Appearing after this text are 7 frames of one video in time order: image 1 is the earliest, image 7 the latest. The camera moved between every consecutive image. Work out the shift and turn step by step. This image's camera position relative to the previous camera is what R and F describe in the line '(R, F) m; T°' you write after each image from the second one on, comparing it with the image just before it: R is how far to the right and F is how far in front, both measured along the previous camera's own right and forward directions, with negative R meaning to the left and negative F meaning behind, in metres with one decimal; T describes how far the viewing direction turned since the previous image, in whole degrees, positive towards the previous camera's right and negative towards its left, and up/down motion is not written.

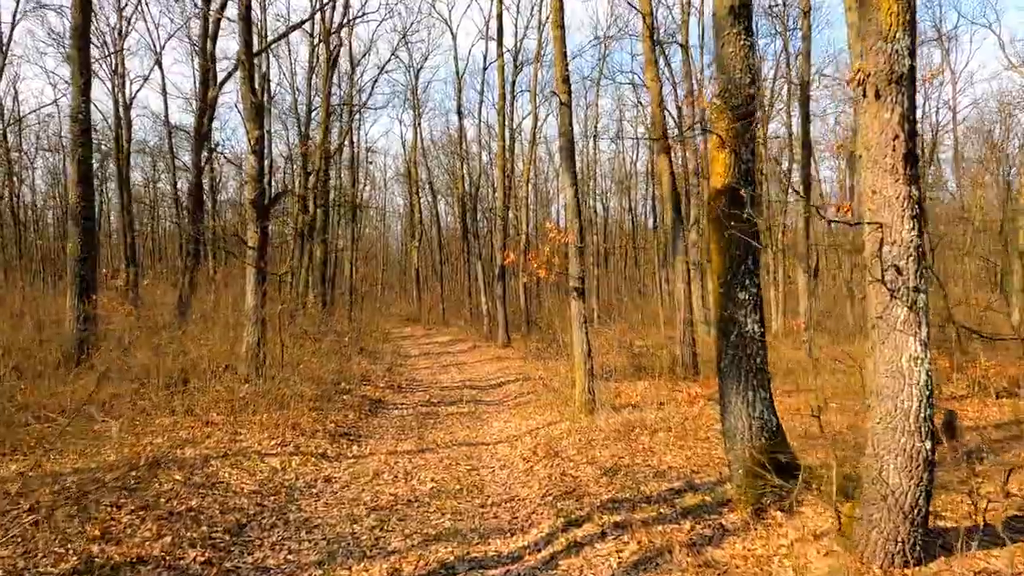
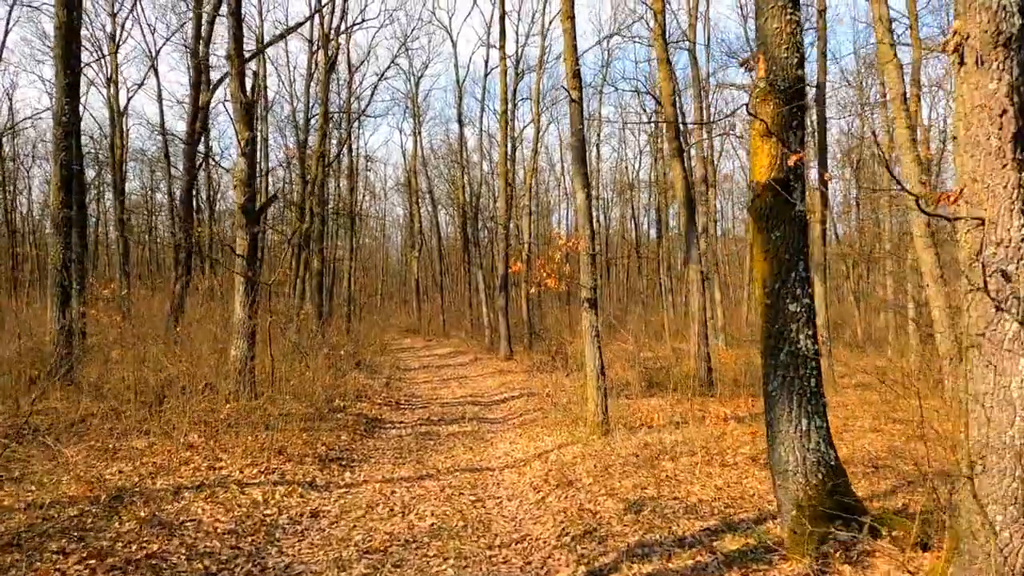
(-0.1, +0.7) m; 0°
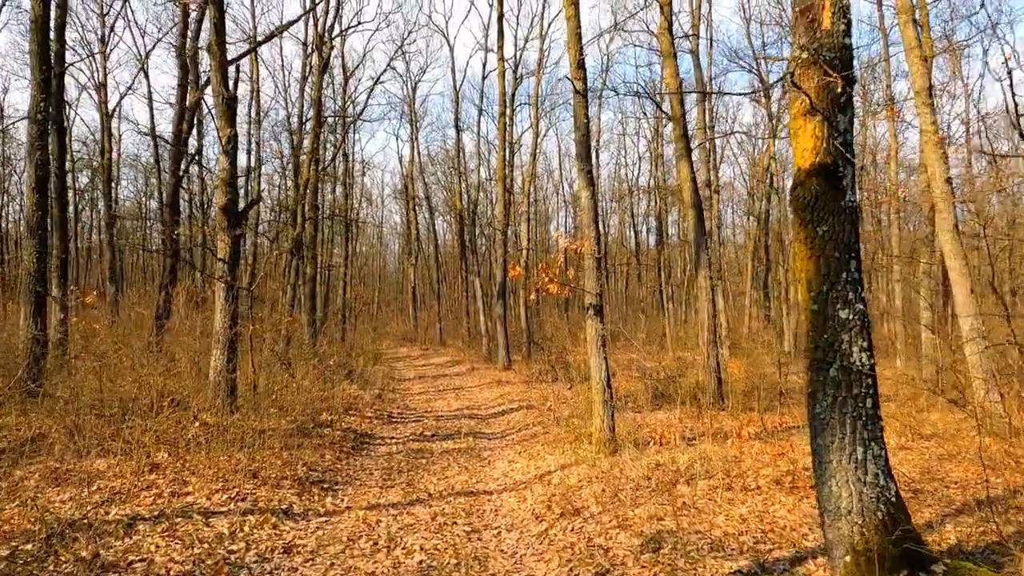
(0.0, +0.6) m; 0°
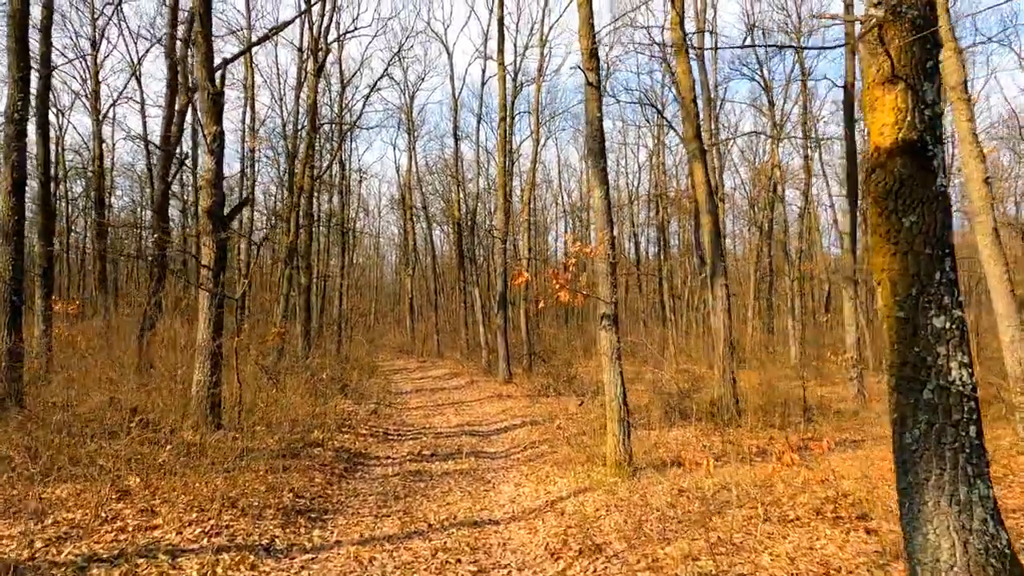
(-0.1, +0.6) m; 0°
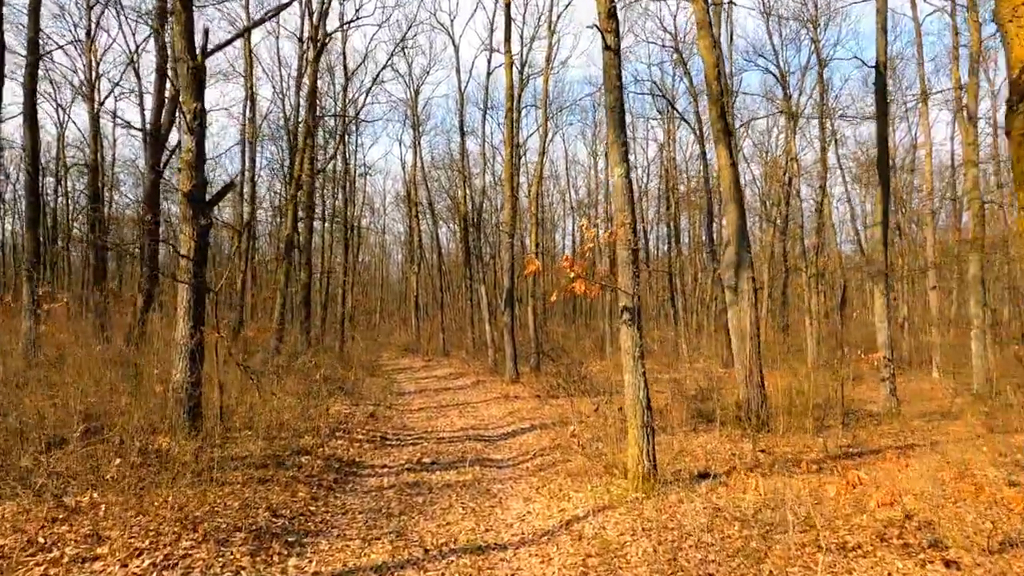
(0.0, +0.8) m; -1°
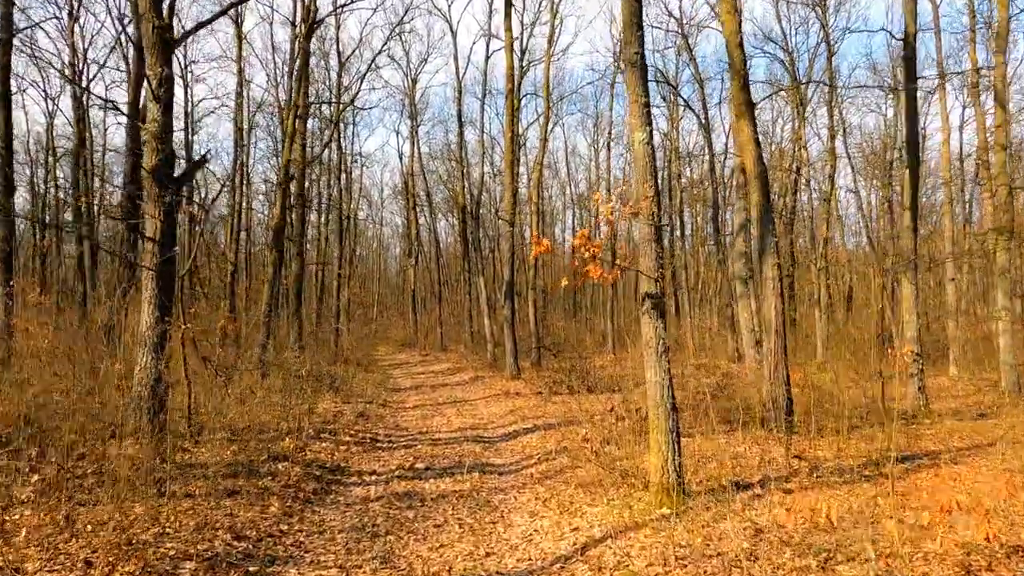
(-0.1, +0.9) m; 0°
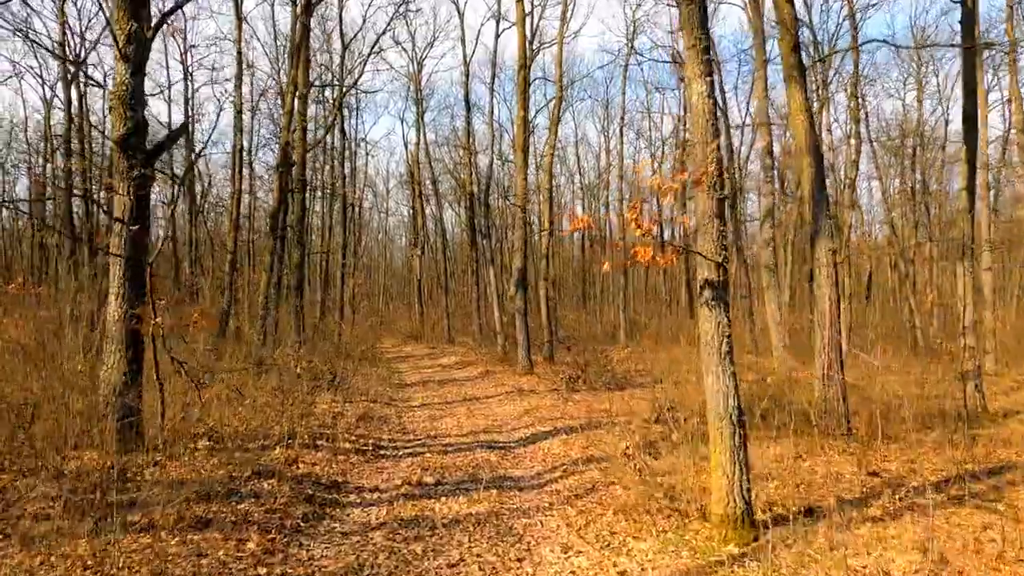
(-0.2, +1.0) m; -1°
